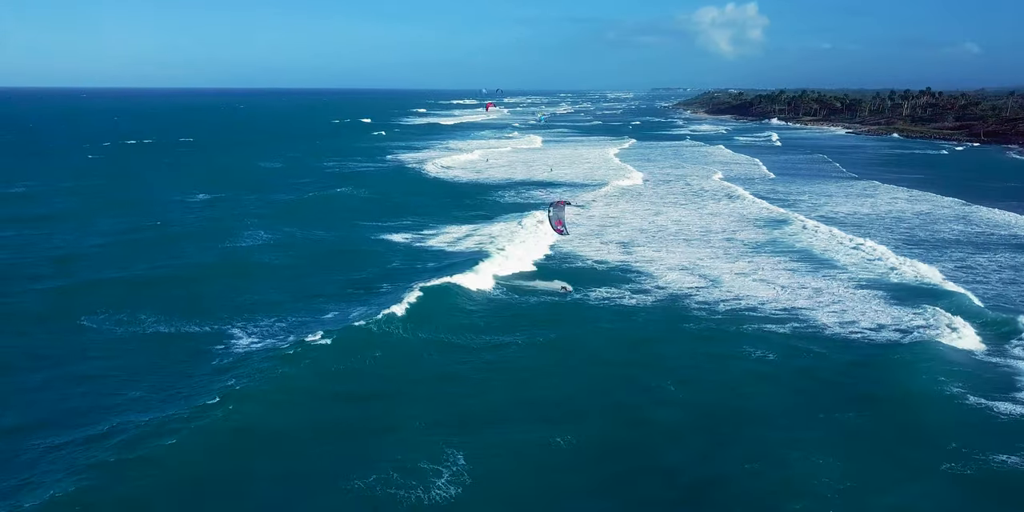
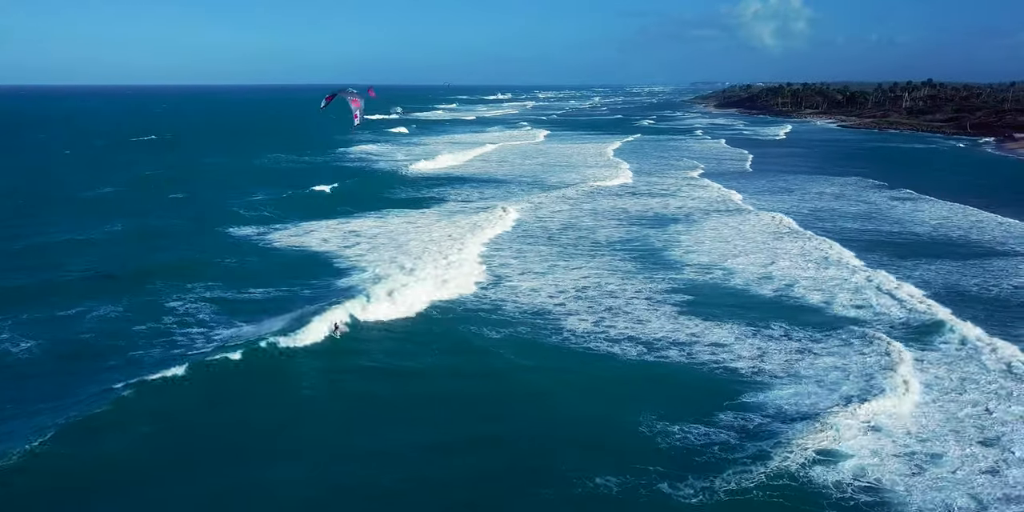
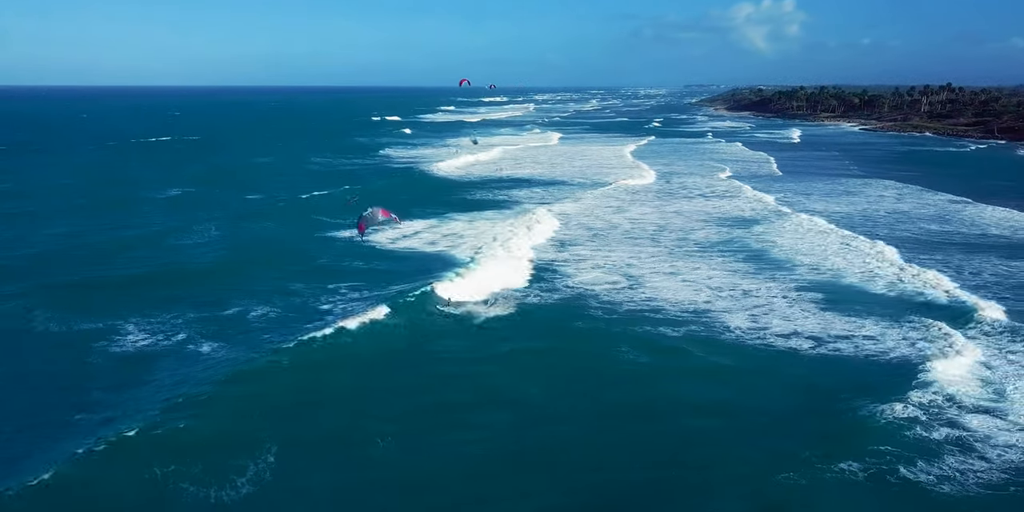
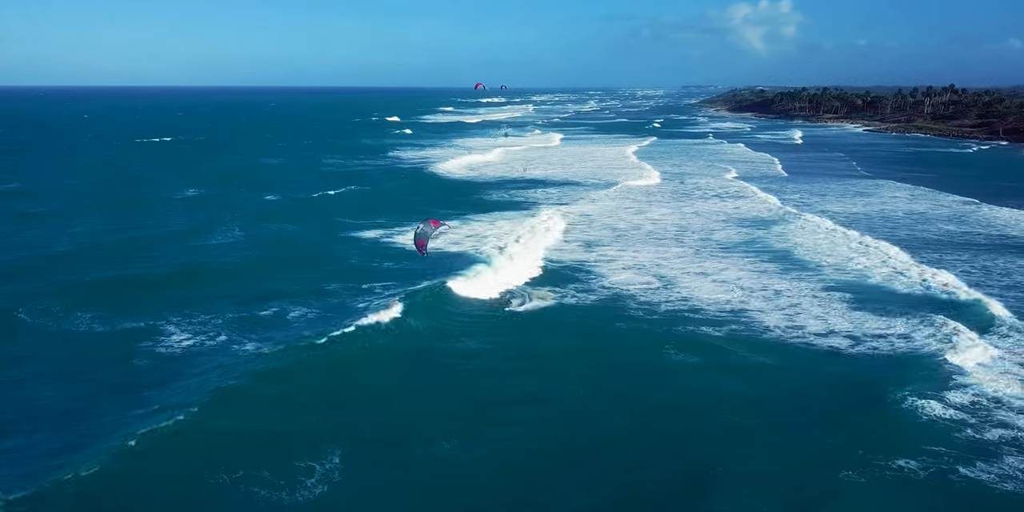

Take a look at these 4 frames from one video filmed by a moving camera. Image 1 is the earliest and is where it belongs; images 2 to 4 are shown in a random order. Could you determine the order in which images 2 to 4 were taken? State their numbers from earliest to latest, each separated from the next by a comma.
4, 3, 2
